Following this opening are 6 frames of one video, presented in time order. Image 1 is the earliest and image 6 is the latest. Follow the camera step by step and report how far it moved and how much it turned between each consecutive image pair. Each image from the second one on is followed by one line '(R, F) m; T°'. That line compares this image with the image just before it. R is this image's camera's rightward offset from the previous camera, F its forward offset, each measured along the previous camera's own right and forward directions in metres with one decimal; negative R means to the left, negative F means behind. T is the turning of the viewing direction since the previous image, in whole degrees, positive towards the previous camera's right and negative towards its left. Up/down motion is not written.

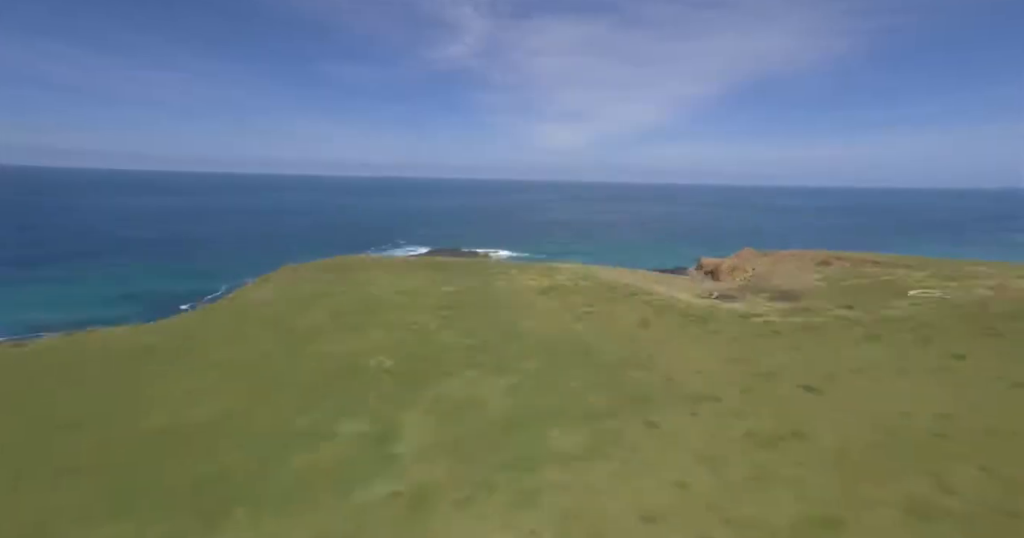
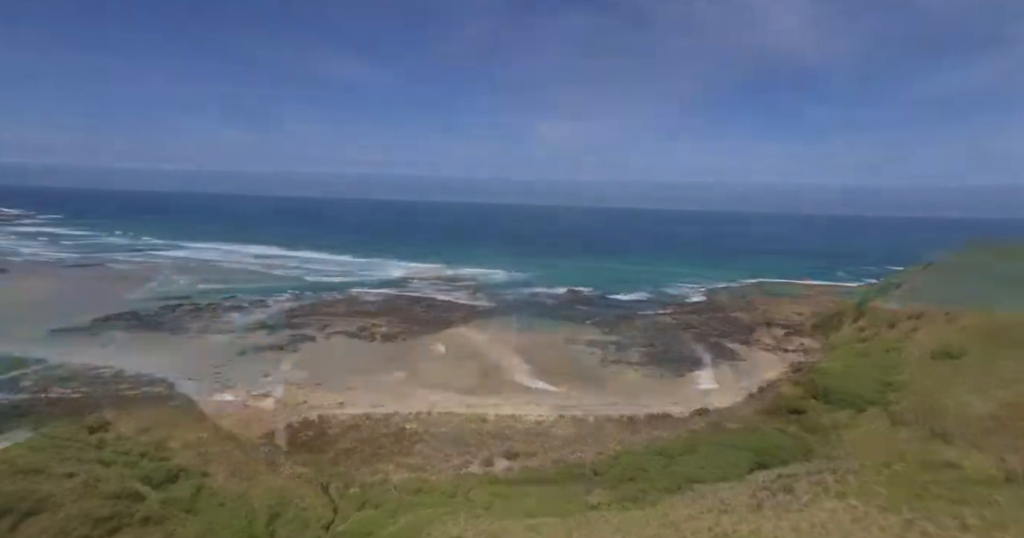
(+0.3, +6.5) m; -1°
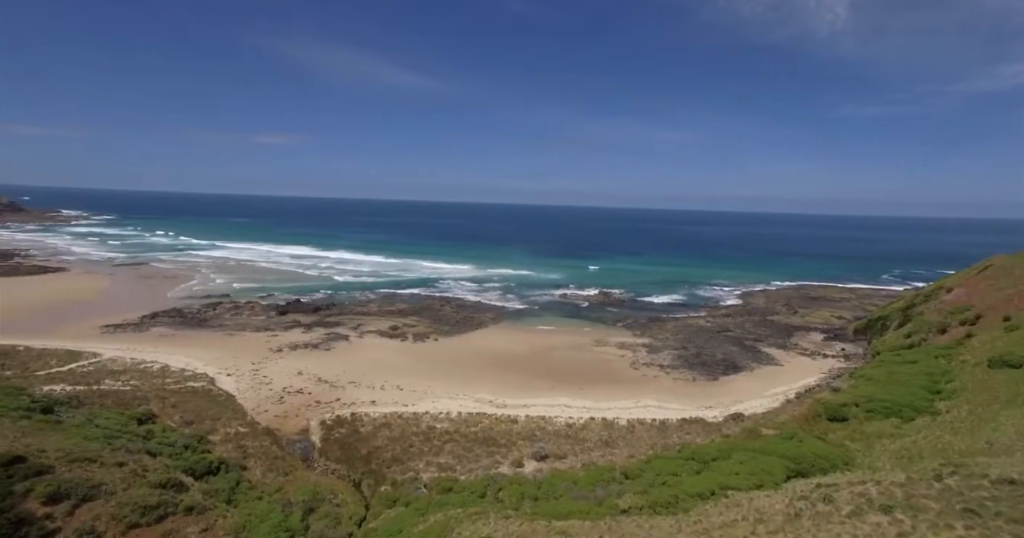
(0.0, 0.0) m; -3°
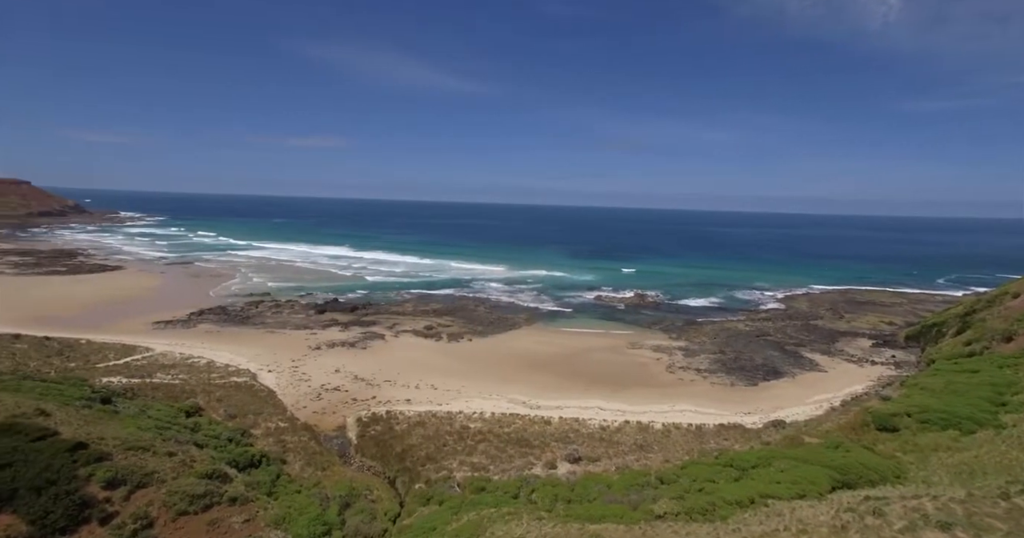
(-0.1, 0.0) m; -4°
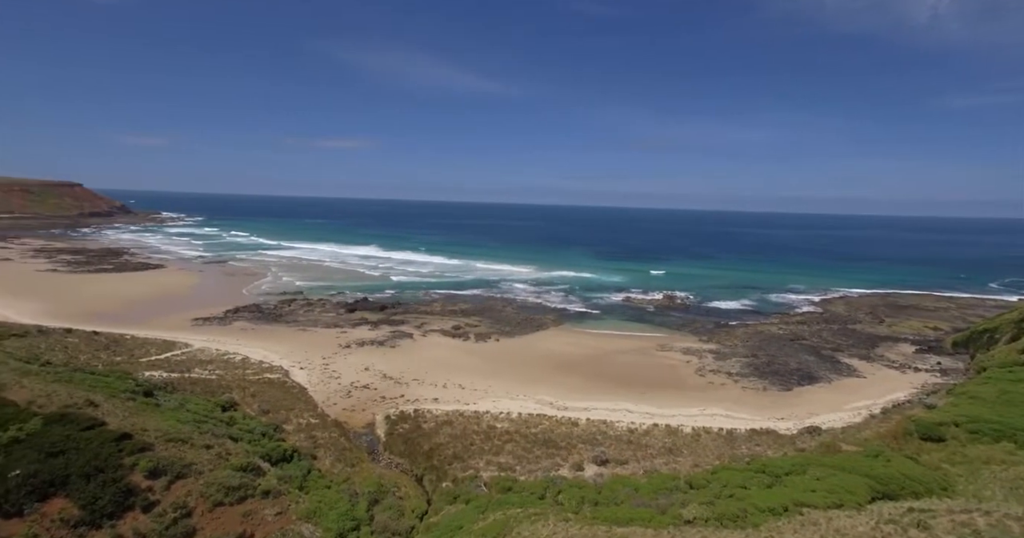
(0.0, 0.0) m; -3°
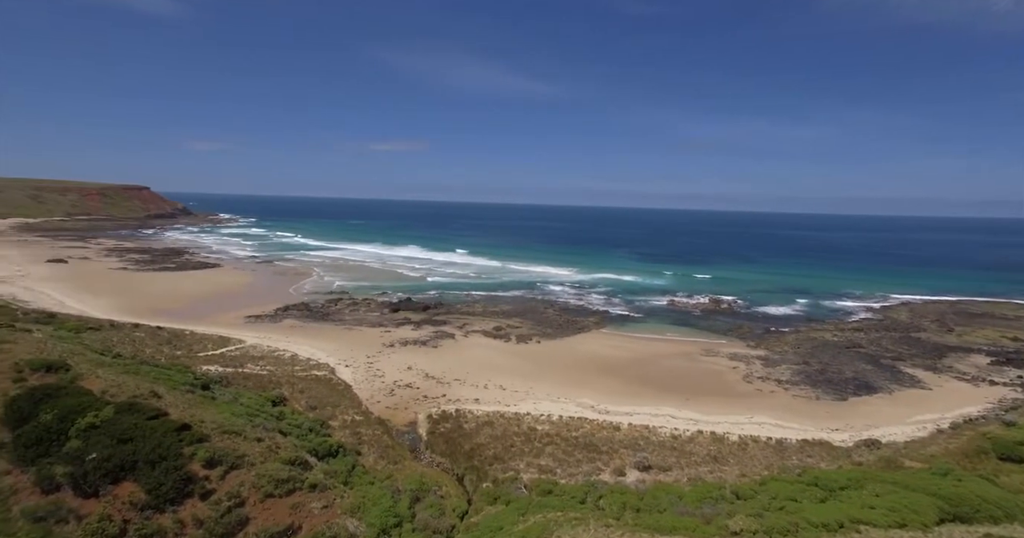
(-0.1, +0.1) m; -4°
